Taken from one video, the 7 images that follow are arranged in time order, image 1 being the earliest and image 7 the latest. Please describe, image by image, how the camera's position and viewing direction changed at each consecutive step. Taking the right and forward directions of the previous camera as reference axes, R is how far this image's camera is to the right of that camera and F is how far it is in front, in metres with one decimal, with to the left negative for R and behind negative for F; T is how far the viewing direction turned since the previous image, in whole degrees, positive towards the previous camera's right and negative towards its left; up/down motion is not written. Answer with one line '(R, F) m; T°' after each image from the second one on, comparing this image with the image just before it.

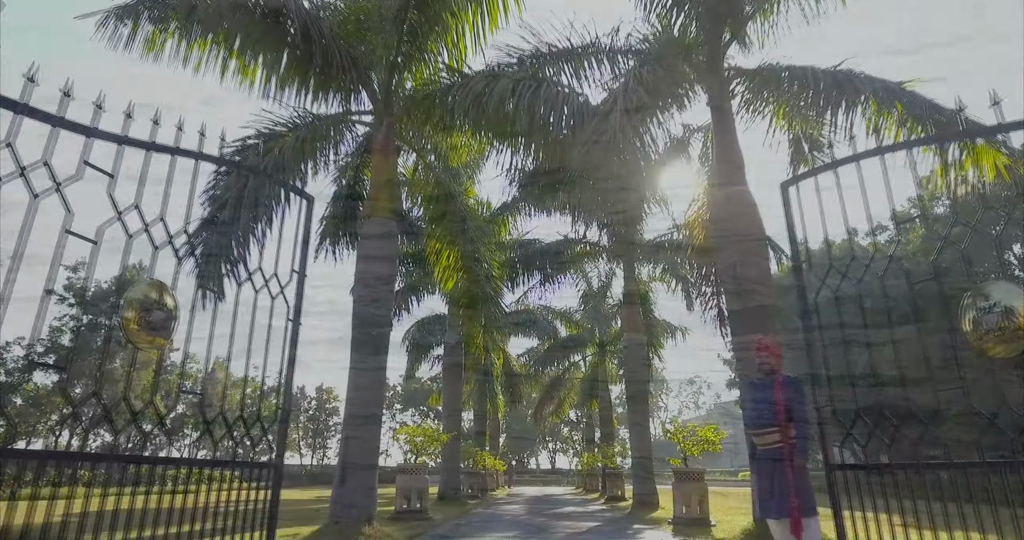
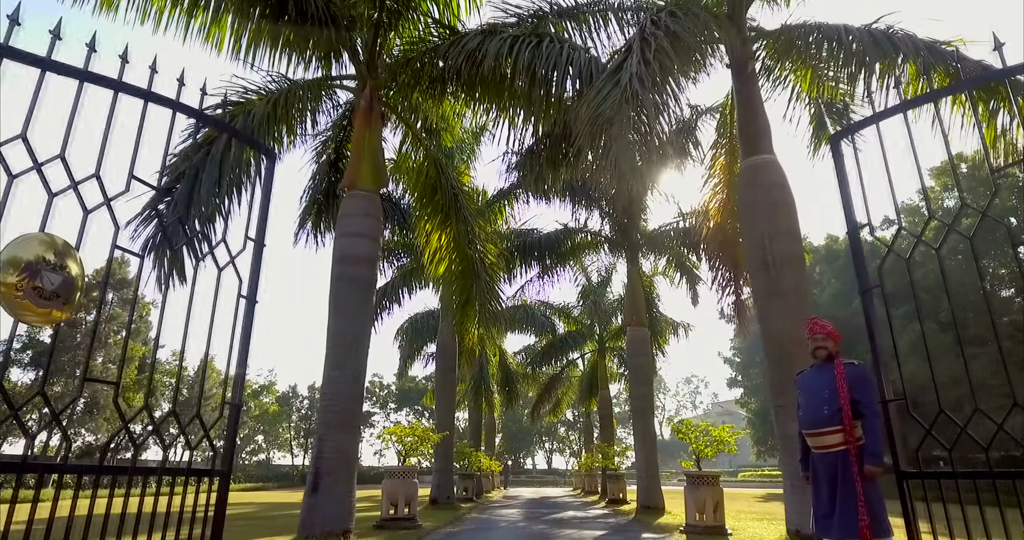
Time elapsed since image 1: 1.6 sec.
(0.0, +0.8) m; 0°
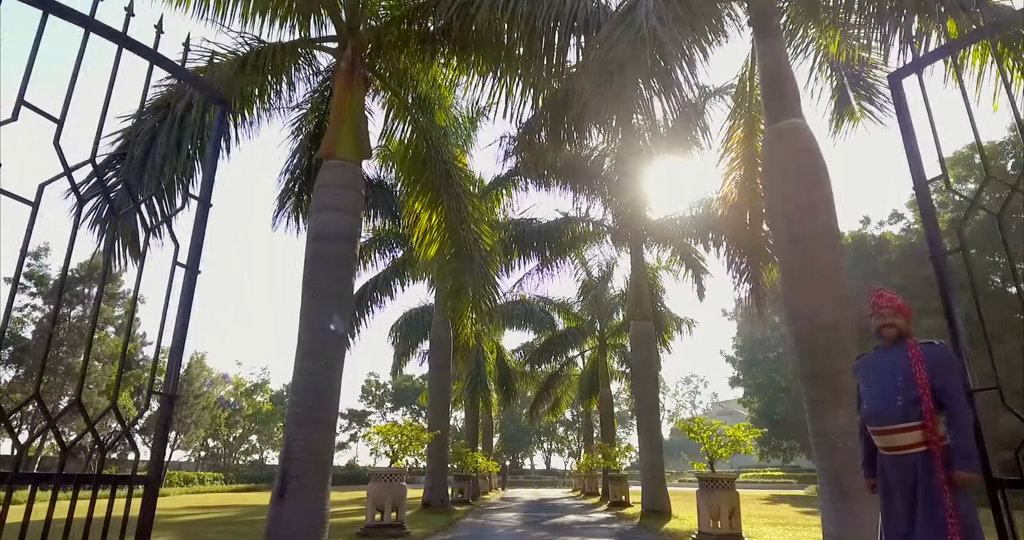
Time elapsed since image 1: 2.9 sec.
(0.0, +0.7) m; 0°
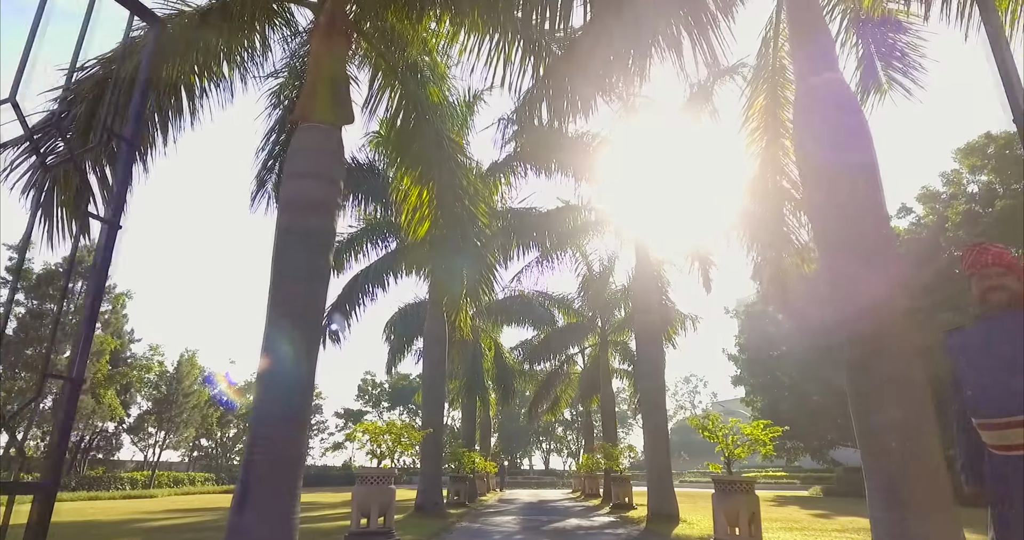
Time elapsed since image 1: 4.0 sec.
(0.0, +0.6) m; 0°
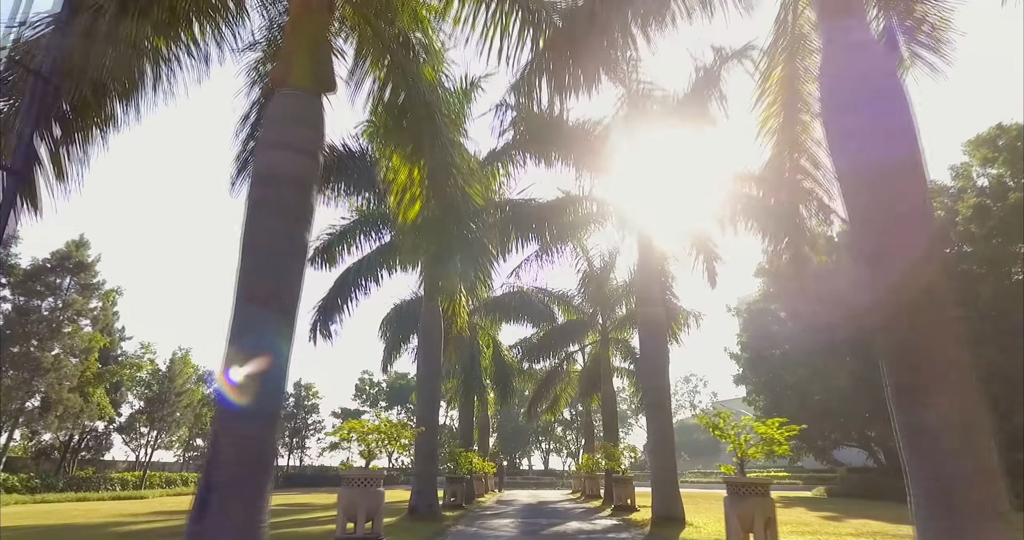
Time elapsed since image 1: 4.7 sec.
(0.0, +0.5) m; 0°
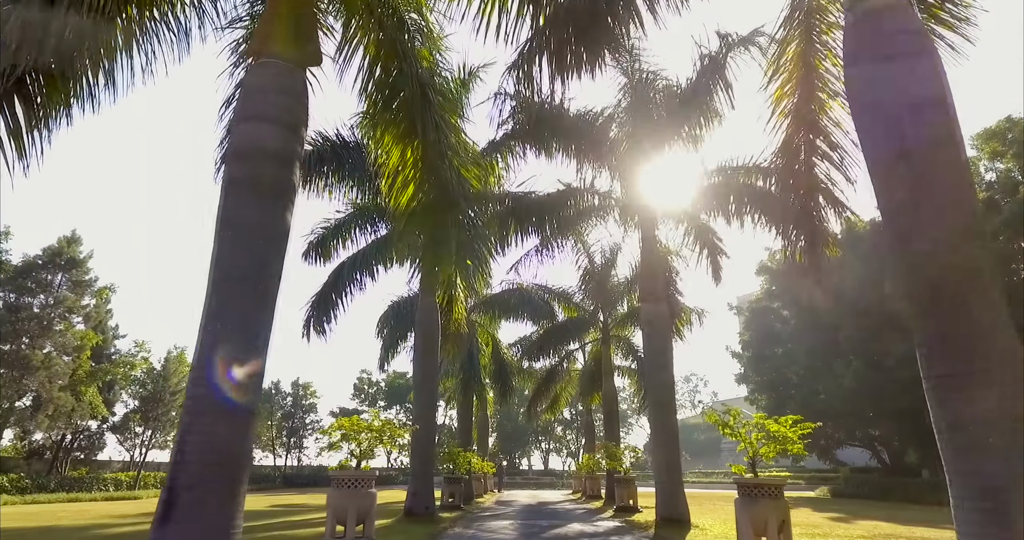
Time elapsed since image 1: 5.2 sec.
(0.0, +0.3) m; 0°
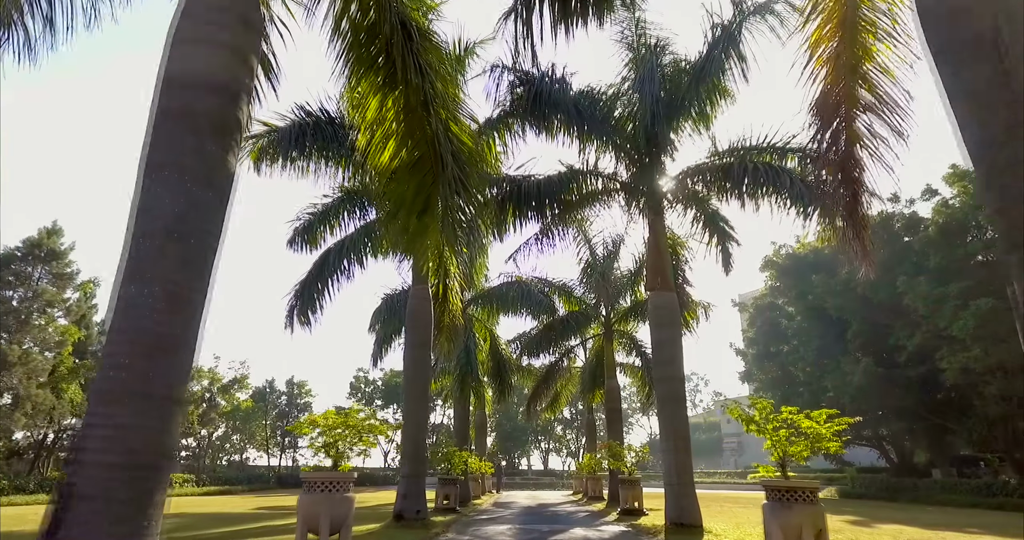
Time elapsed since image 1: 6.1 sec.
(0.0, +0.7) m; 0°
